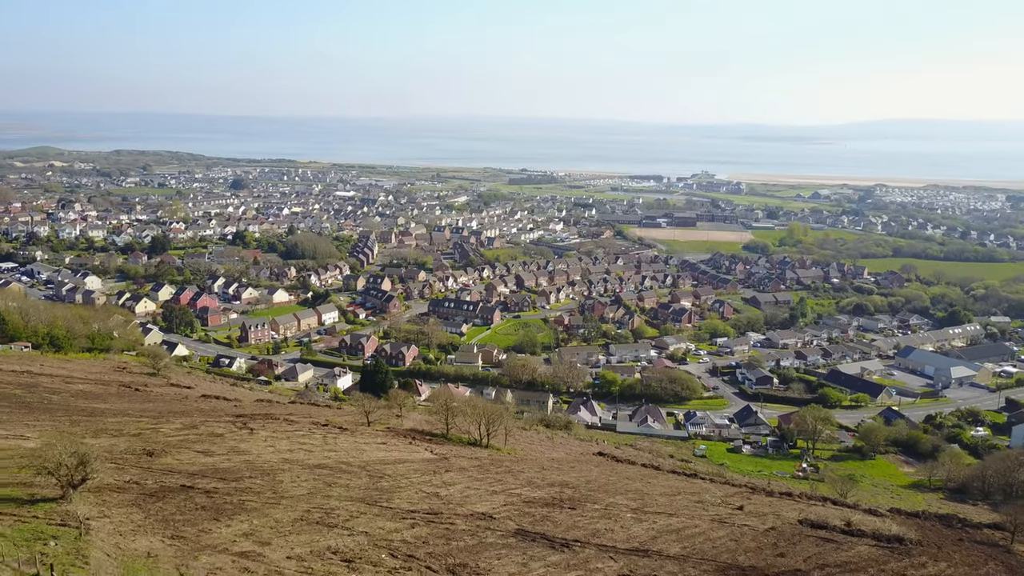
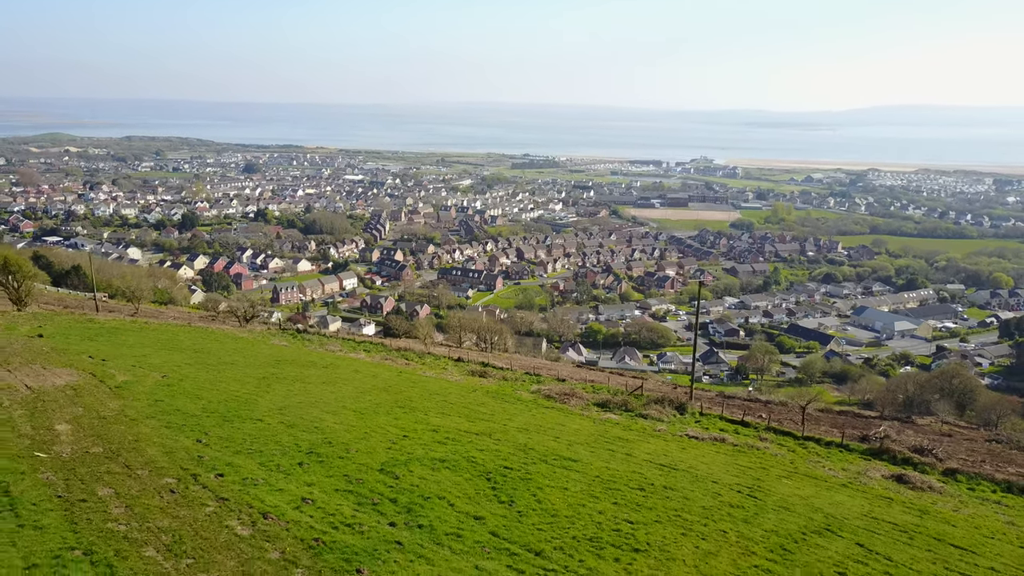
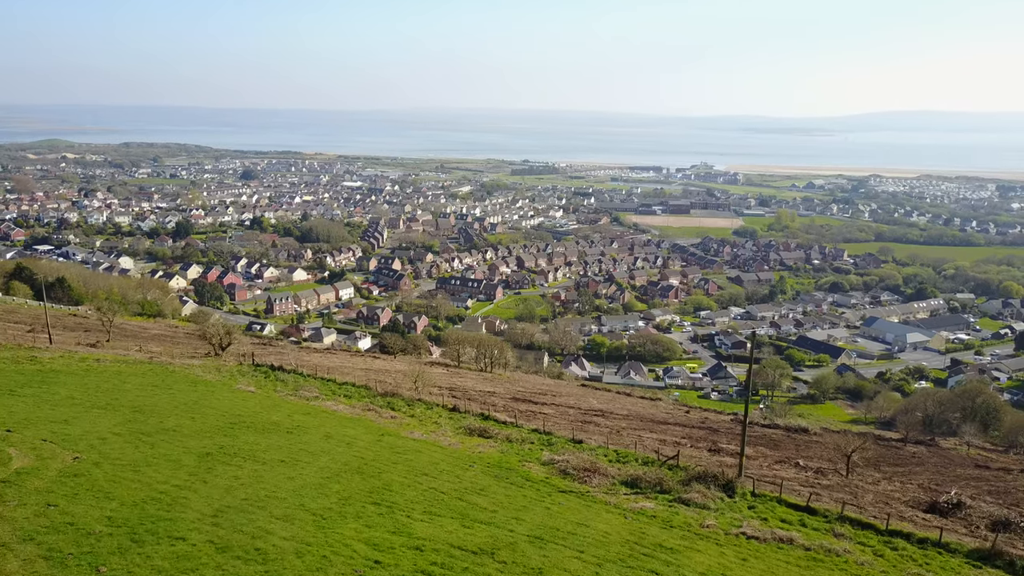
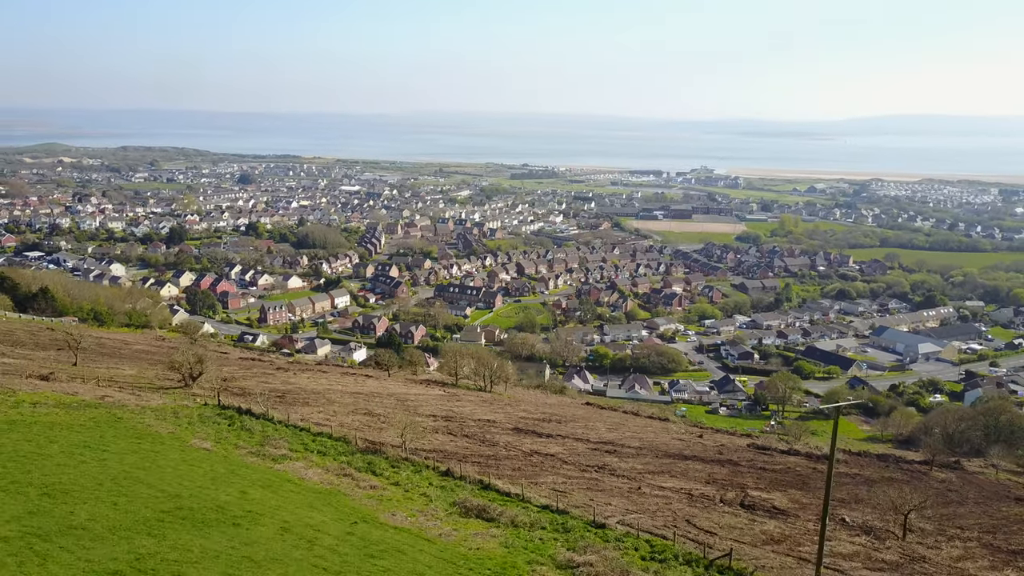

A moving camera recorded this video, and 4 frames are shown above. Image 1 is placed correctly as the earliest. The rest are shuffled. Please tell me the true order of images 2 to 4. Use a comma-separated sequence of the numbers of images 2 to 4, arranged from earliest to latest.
4, 3, 2
